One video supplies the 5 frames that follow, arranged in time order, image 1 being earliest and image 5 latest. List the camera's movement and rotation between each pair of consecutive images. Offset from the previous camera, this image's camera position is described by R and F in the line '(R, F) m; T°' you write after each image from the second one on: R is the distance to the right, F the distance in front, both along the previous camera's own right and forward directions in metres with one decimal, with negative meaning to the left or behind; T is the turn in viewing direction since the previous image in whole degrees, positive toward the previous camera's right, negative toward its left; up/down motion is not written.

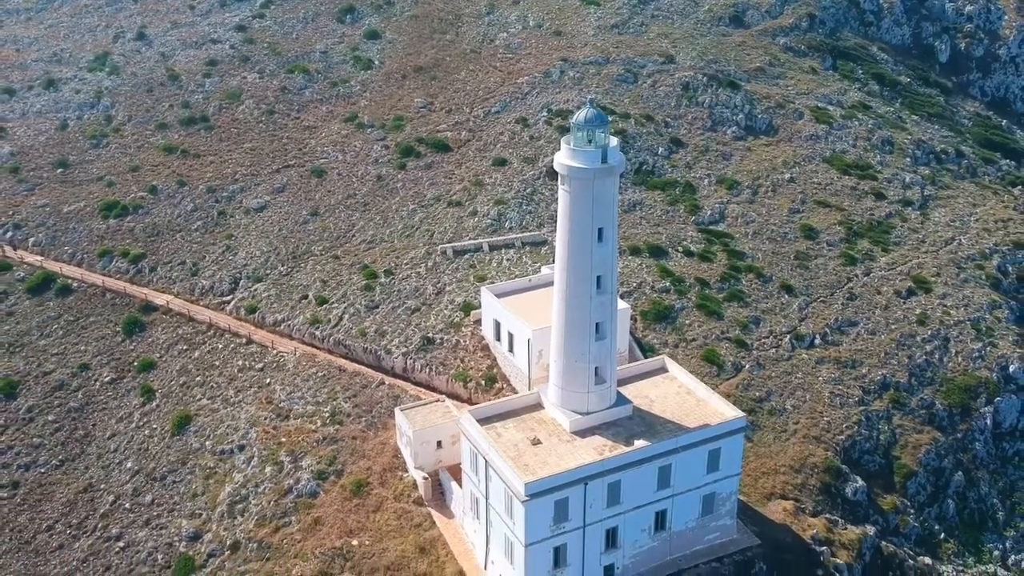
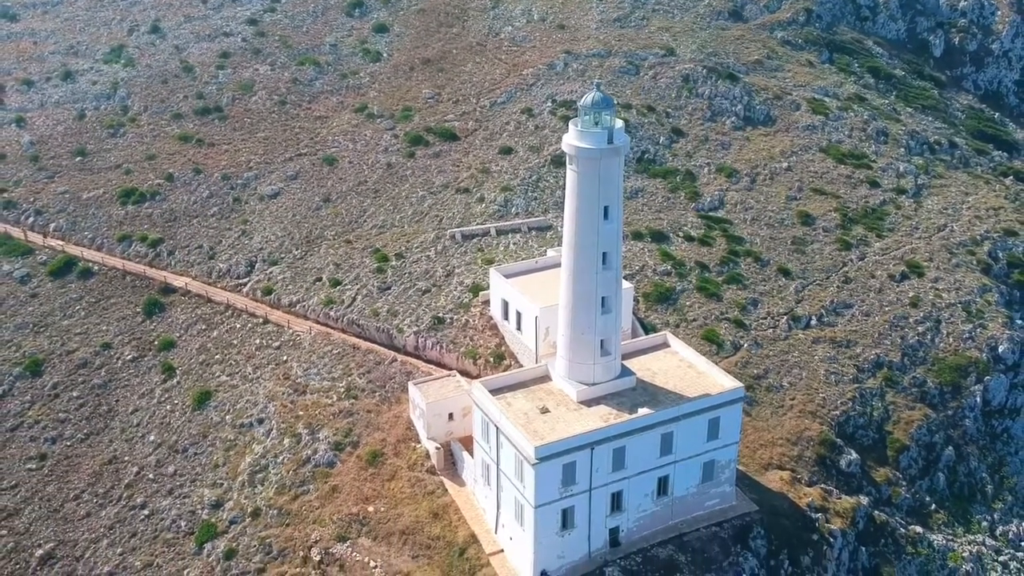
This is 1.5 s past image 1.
(-0.4, -1.6) m; 0°
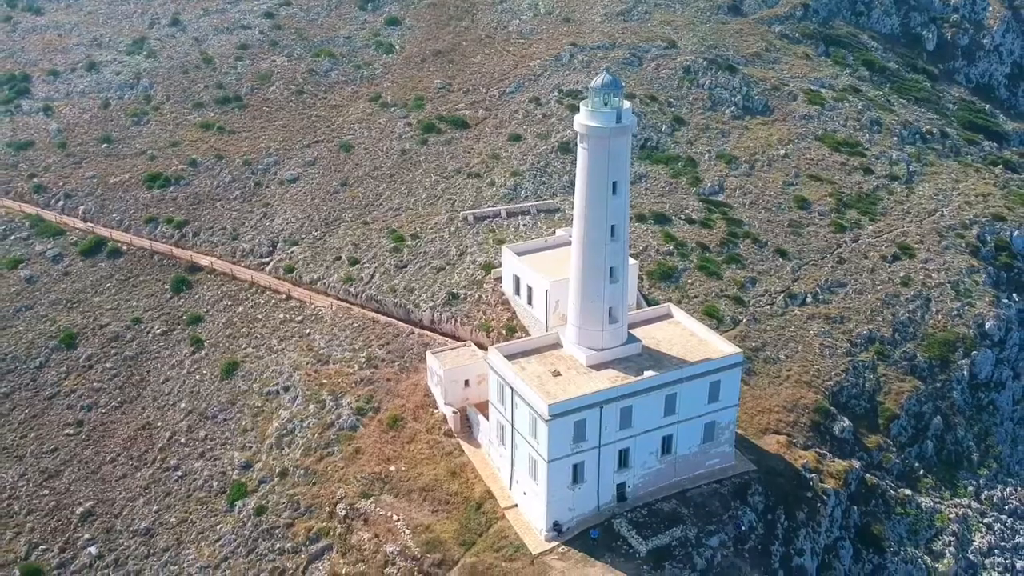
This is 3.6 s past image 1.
(-0.6, -2.3) m; 0°
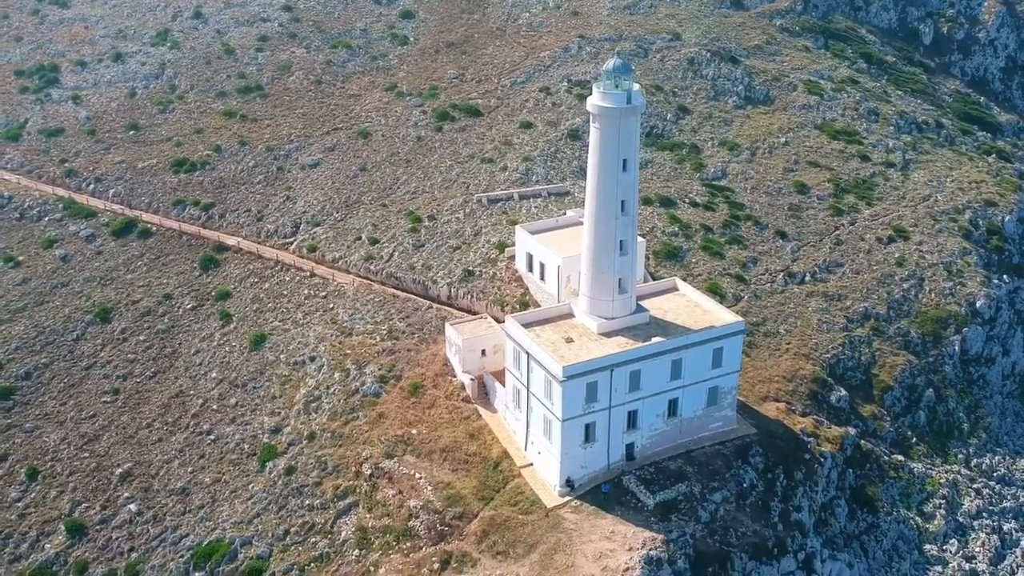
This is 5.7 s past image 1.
(-0.6, -2.3) m; 0°
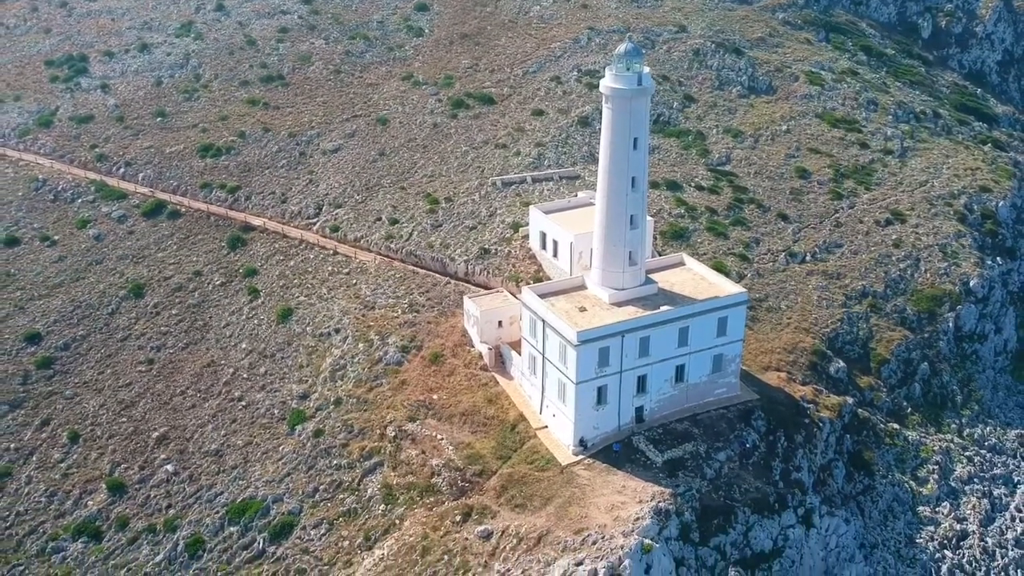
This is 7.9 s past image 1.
(-0.6, -2.3) m; 0°
